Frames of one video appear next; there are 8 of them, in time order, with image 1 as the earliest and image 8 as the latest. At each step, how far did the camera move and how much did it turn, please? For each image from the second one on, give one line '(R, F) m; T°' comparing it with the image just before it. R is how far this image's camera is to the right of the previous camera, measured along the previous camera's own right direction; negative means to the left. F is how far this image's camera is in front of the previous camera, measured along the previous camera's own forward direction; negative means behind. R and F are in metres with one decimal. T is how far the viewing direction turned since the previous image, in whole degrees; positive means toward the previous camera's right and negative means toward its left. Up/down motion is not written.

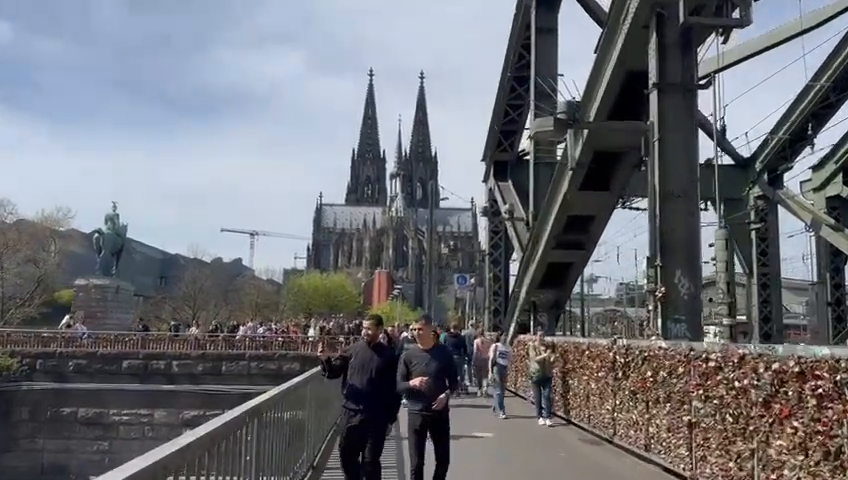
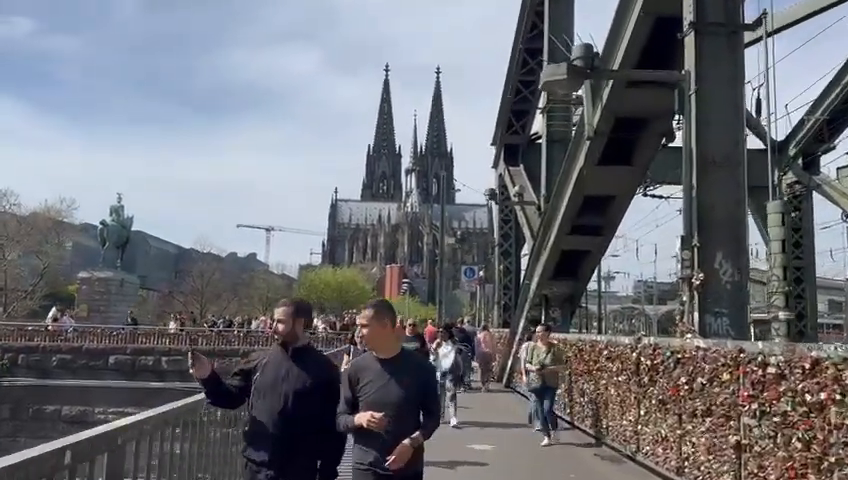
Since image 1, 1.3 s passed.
(+0.5, +2.2) m; -1°
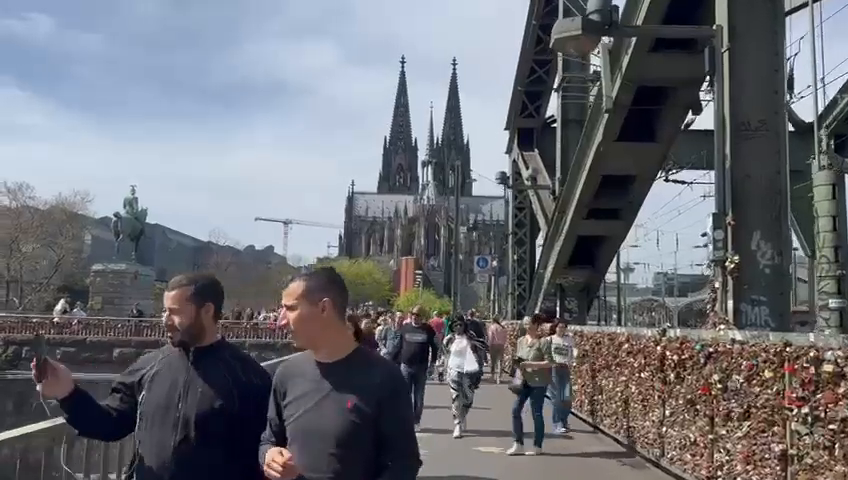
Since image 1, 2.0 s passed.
(+0.3, +1.1) m; -2°
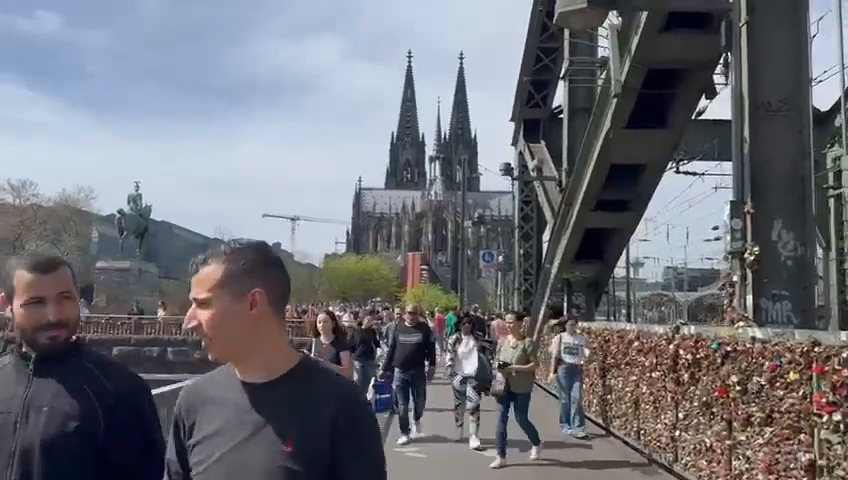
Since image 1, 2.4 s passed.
(+0.2, +0.6) m; -1°
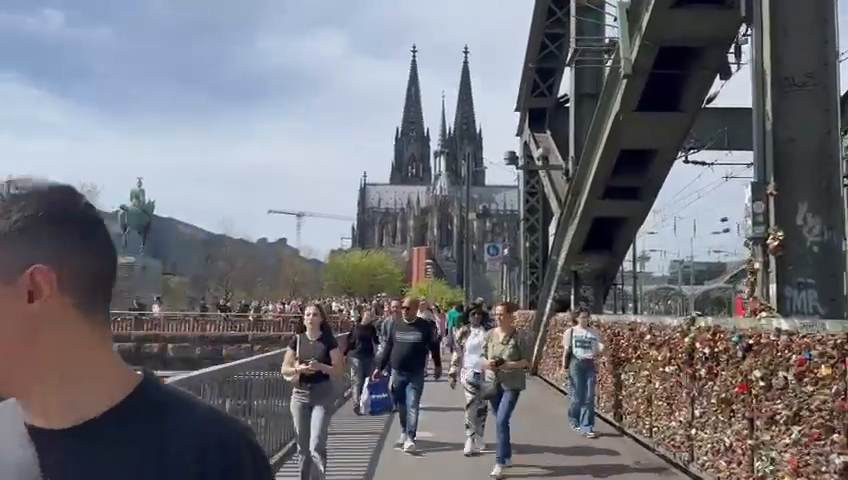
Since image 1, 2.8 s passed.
(+0.1, +0.5) m; -1°
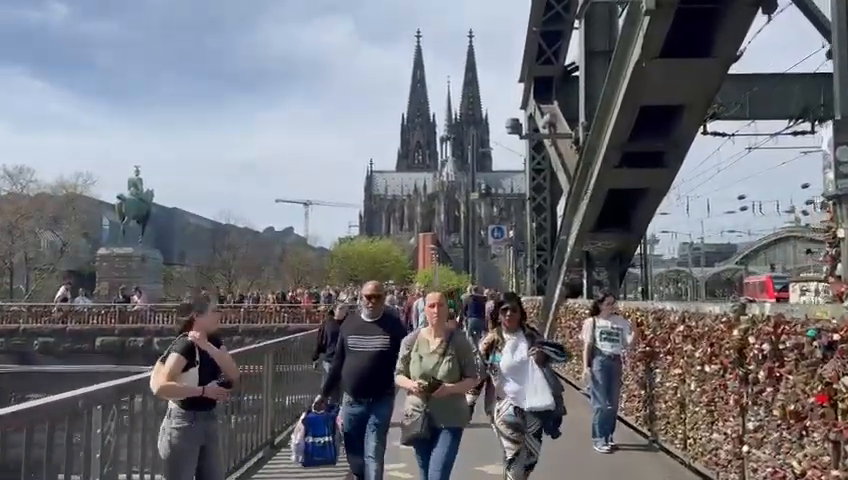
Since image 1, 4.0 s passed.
(+0.4, +1.9) m; -1°
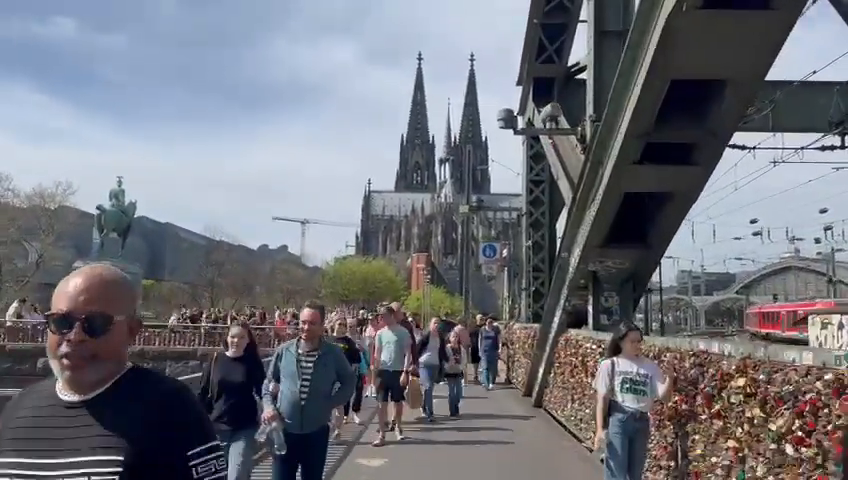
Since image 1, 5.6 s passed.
(+0.5, +2.8) m; 0°
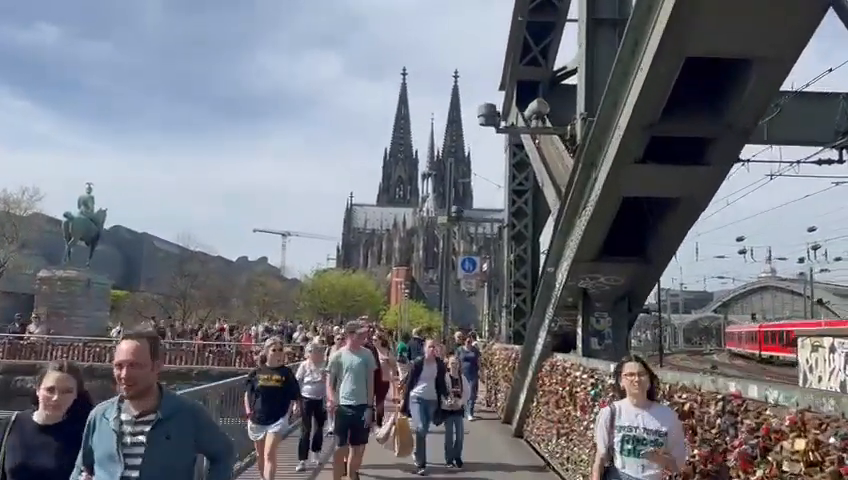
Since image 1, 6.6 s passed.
(+0.2, +1.6) m; +2°
